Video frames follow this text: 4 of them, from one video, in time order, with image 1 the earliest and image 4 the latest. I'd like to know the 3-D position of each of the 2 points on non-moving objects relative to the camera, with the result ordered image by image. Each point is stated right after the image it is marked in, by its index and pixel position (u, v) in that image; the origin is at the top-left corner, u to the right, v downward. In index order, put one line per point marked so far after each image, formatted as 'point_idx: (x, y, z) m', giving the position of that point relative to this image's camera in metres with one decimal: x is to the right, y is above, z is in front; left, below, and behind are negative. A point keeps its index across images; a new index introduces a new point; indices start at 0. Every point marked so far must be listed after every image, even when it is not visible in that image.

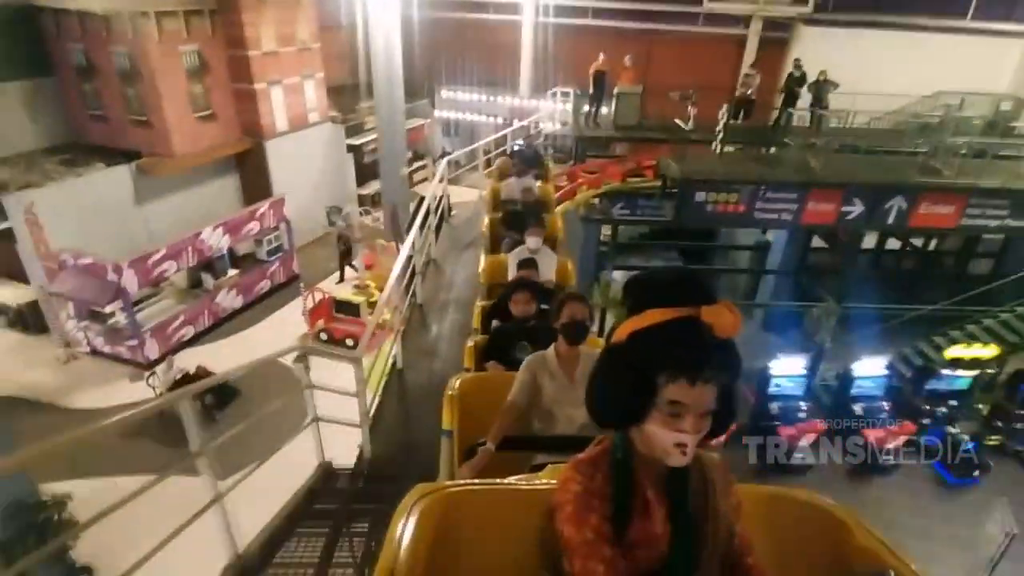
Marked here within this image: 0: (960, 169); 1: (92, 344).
0: (+4.0, +1.0, +5.1) m
1: (-4.1, -0.5, +5.6) m
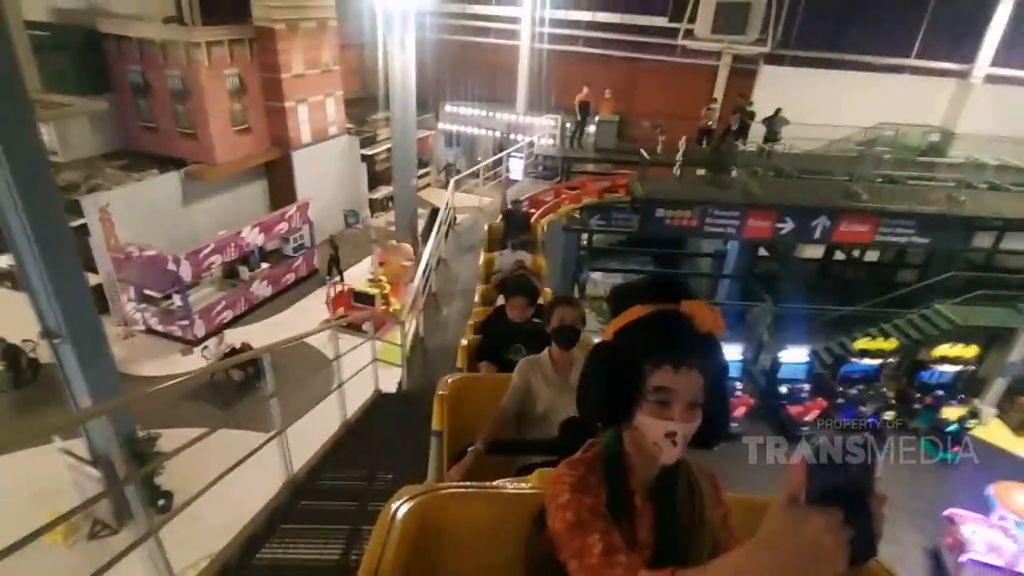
0: (+3.9, +1.0, +6.2) m
1: (-4.2, -0.4, +6.6) m
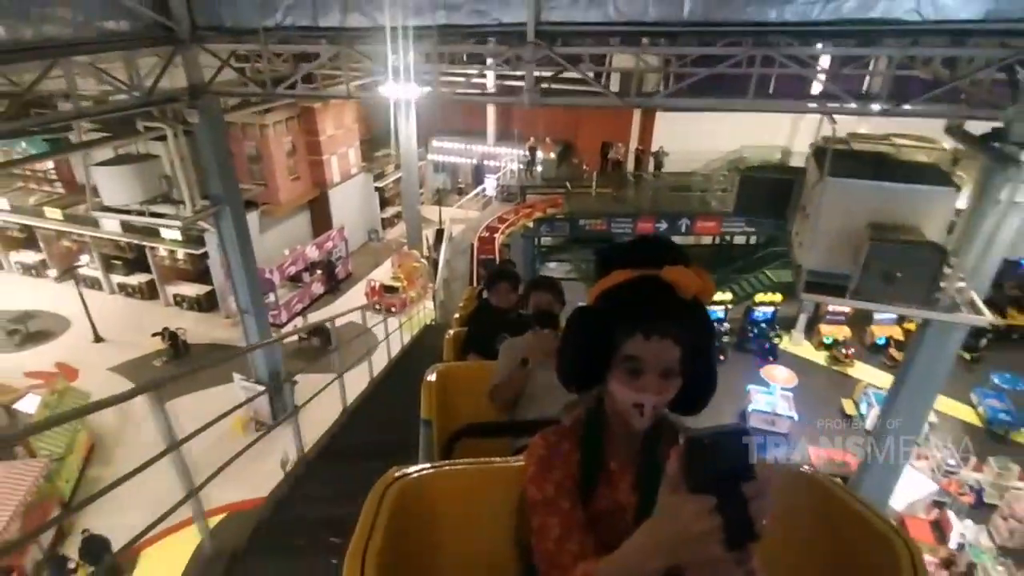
0: (+3.5, +1.4, +9.6) m
1: (-4.6, -0.5, +9.8) m
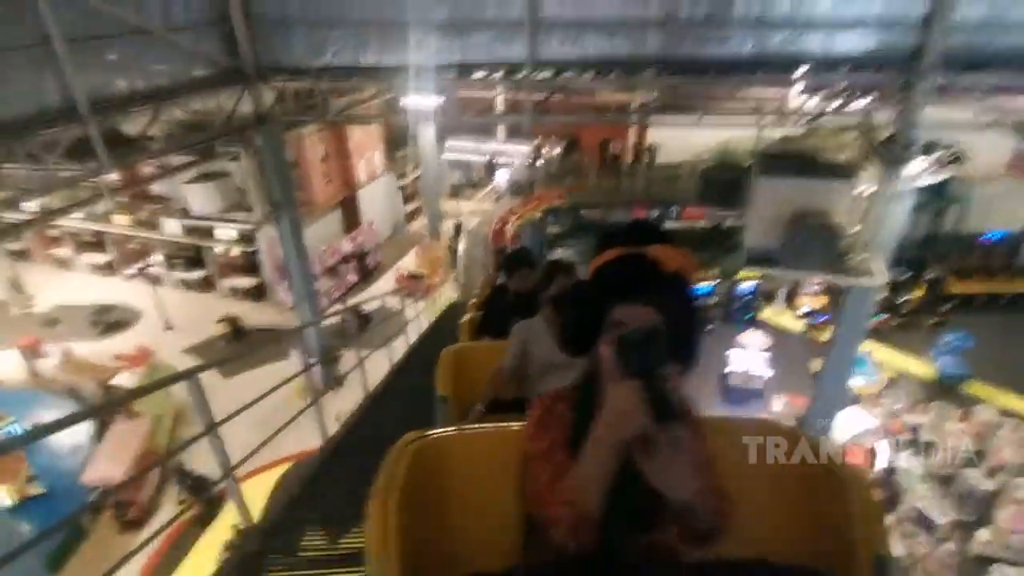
0: (+3.6, +1.8, +10.7) m
1: (-4.3, -0.3, +11.3) m
